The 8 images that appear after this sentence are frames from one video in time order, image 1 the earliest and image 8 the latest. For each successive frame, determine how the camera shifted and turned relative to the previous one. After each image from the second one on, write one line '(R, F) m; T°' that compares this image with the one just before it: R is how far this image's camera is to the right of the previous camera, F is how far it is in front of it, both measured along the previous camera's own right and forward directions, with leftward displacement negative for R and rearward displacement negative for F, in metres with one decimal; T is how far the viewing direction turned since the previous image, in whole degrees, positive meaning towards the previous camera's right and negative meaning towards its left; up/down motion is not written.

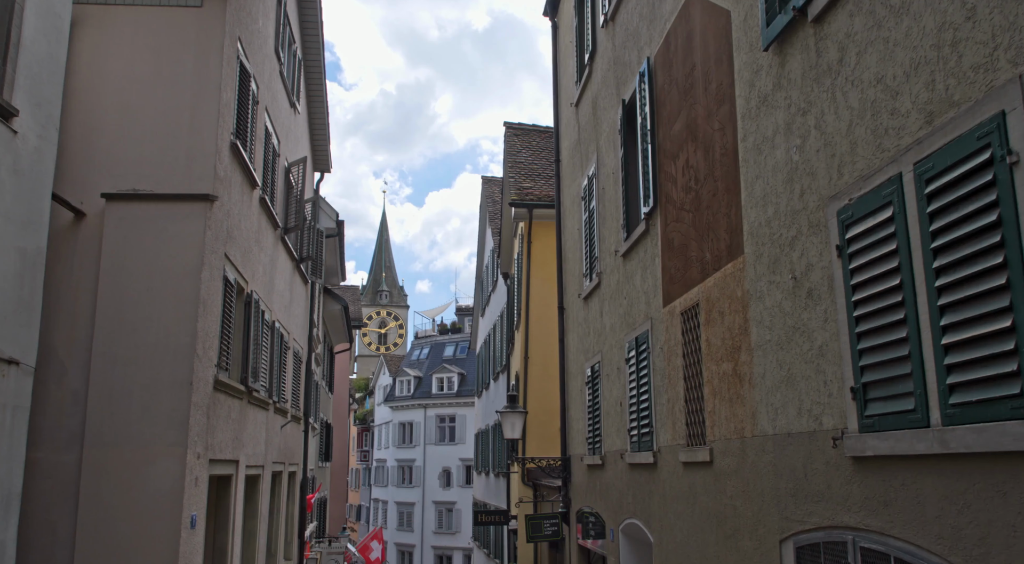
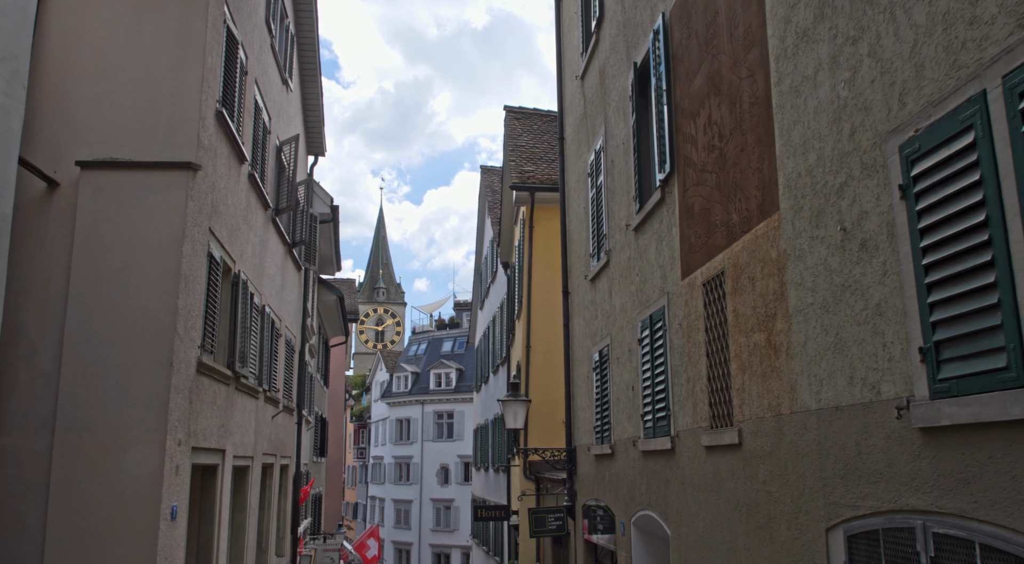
(-0.1, +0.6) m; 0°
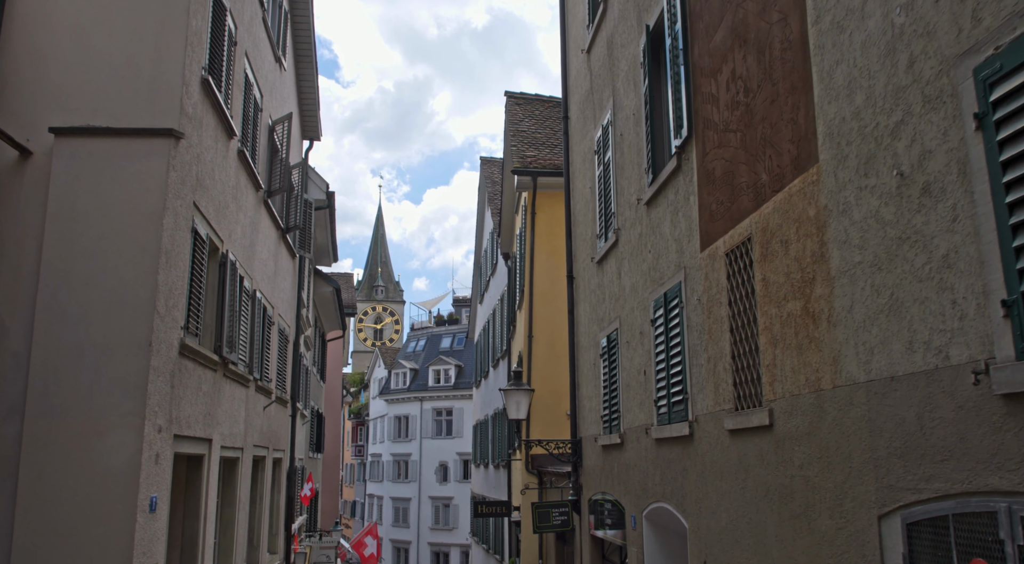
(0.0, +0.5) m; 0°
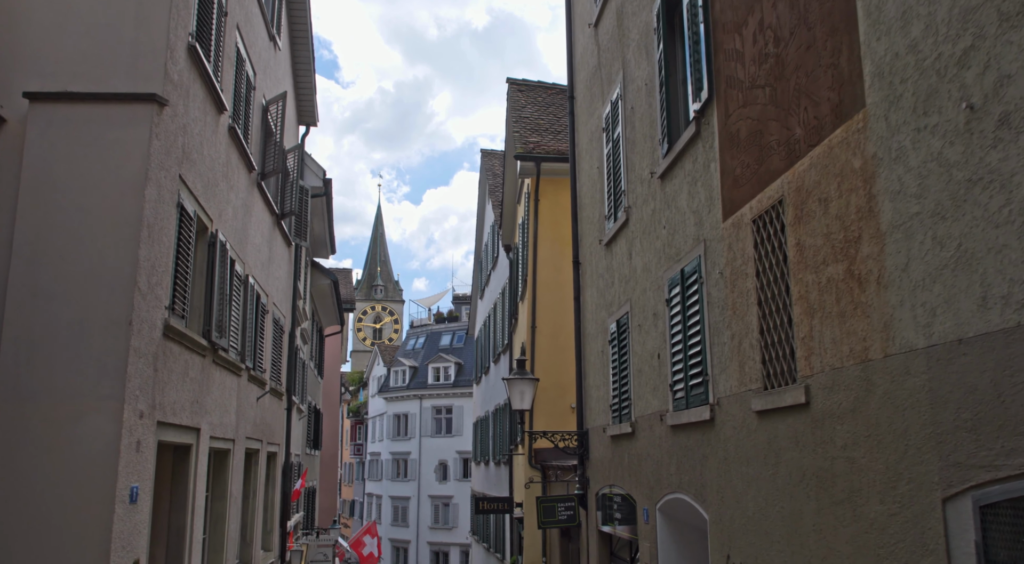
(-0.1, +0.5) m; 0°
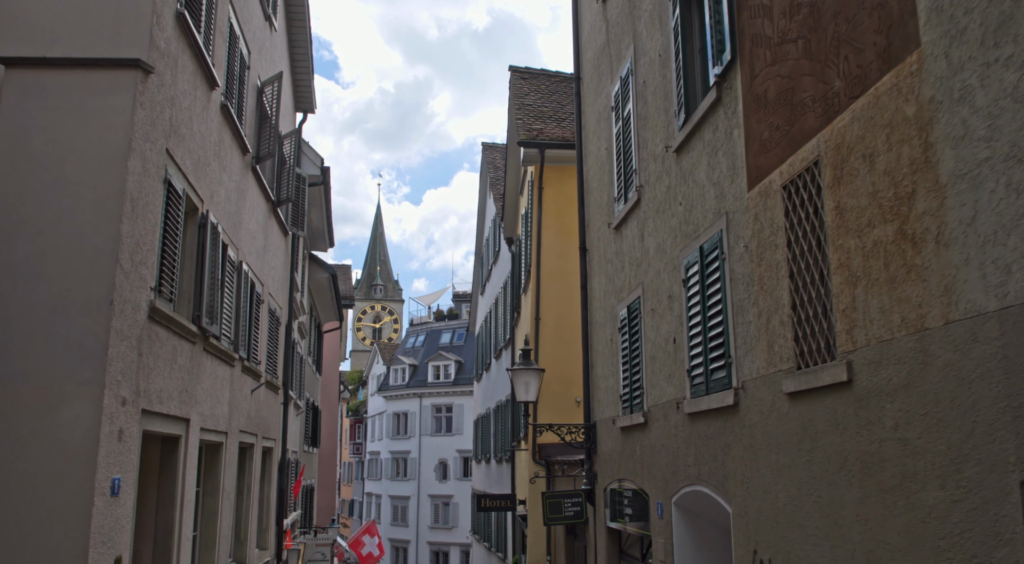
(-0.1, +0.4) m; 0°
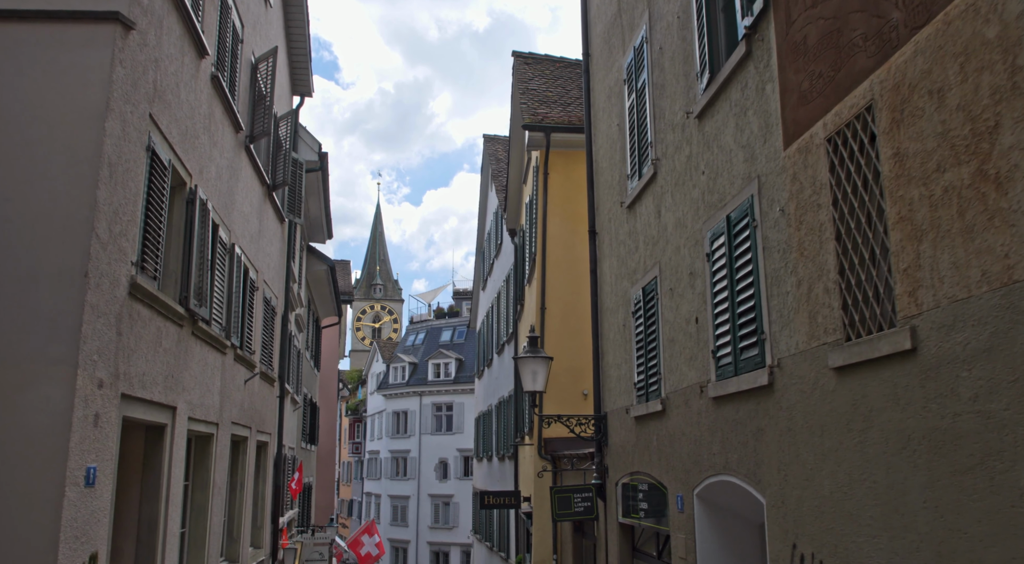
(-0.1, +0.5) m; 0°
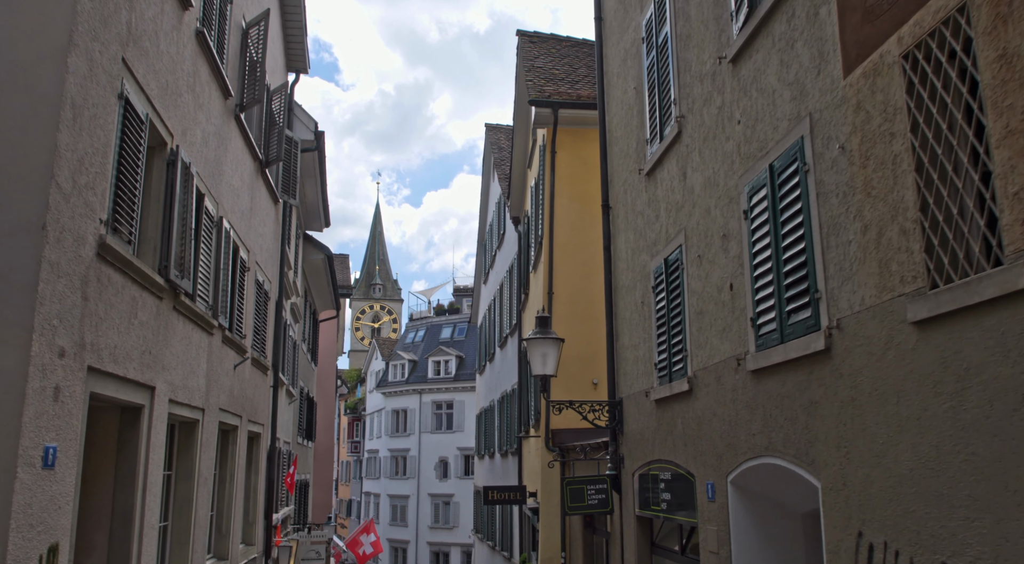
(-0.1, +0.7) m; 0°
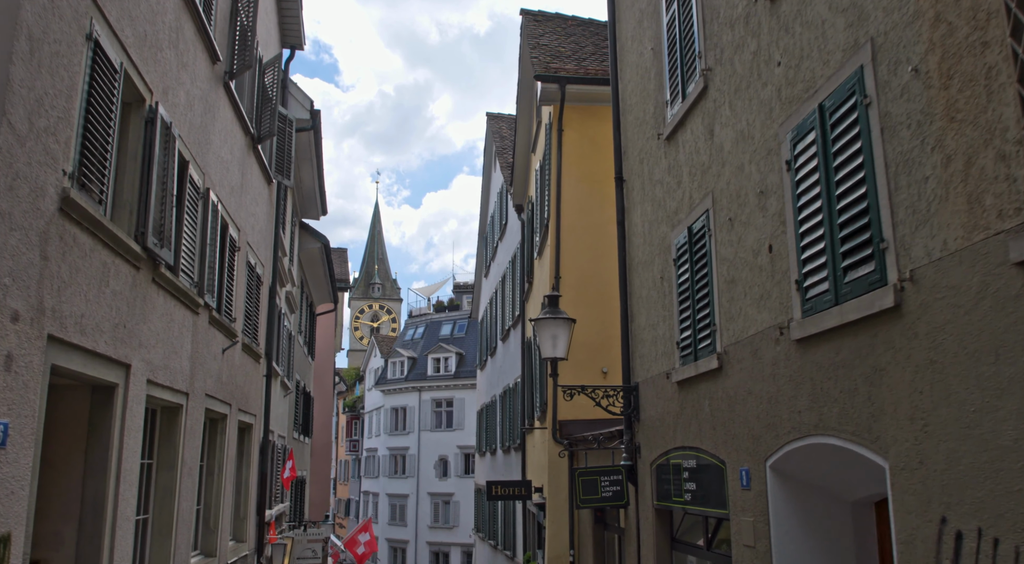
(-0.1, +0.6) m; 0°
